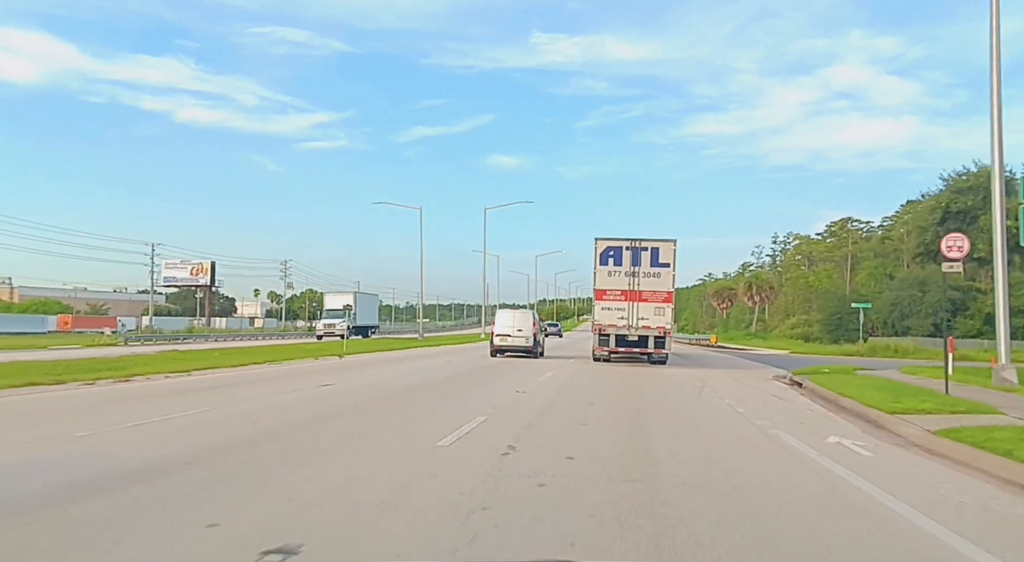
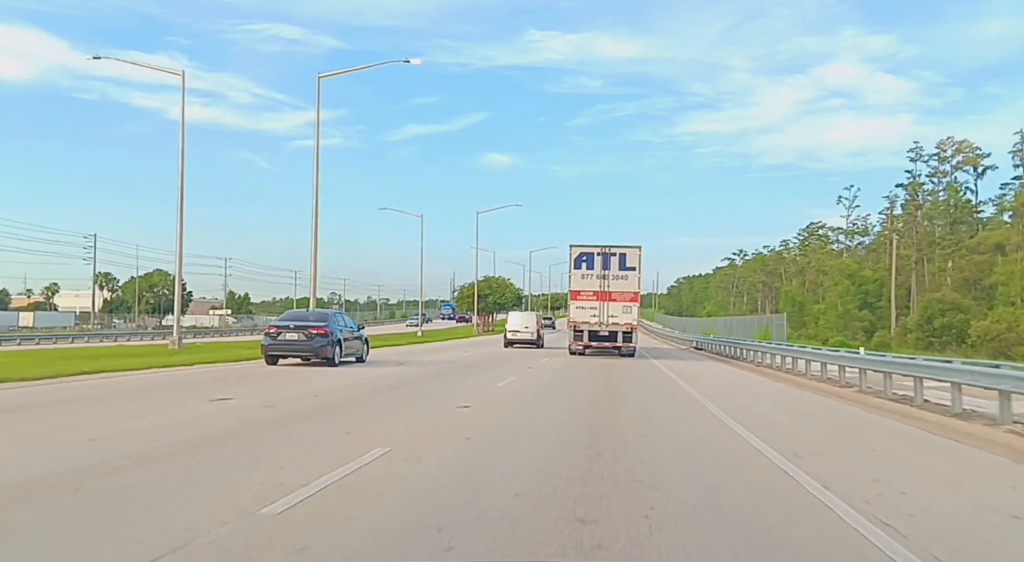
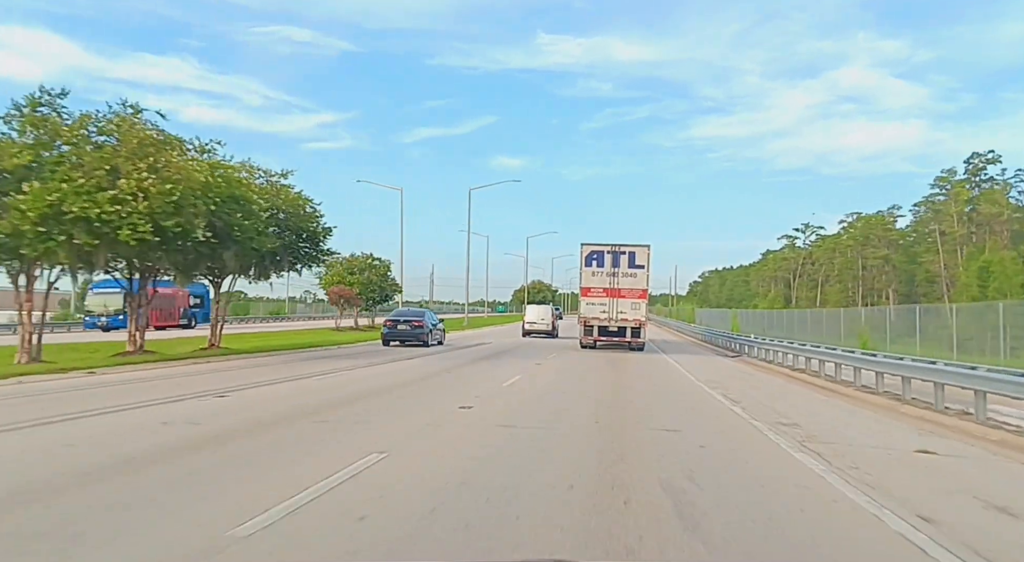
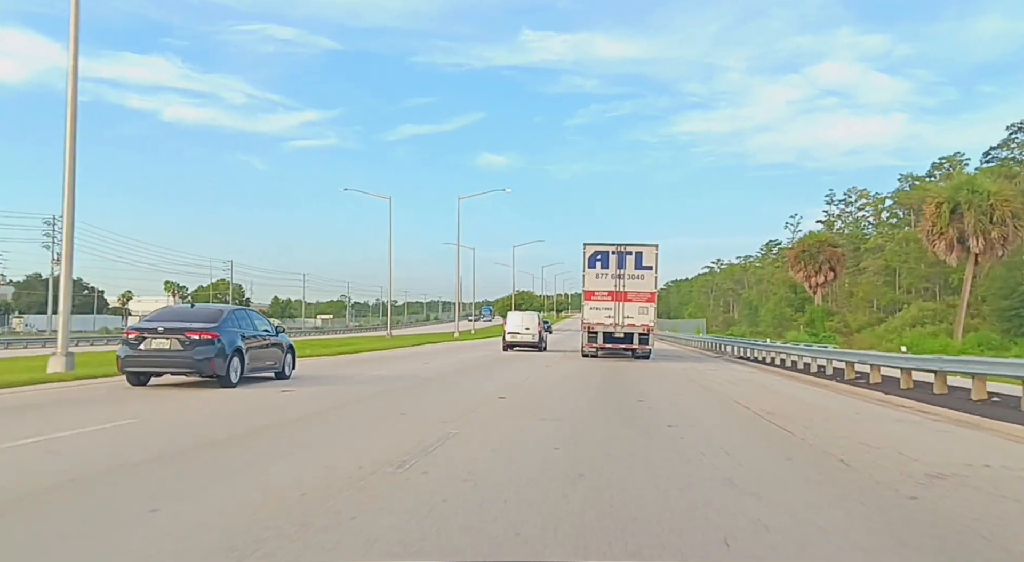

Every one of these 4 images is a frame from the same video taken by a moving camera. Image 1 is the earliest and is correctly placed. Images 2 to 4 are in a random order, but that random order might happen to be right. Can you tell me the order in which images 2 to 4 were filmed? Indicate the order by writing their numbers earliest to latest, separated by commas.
4, 2, 3
